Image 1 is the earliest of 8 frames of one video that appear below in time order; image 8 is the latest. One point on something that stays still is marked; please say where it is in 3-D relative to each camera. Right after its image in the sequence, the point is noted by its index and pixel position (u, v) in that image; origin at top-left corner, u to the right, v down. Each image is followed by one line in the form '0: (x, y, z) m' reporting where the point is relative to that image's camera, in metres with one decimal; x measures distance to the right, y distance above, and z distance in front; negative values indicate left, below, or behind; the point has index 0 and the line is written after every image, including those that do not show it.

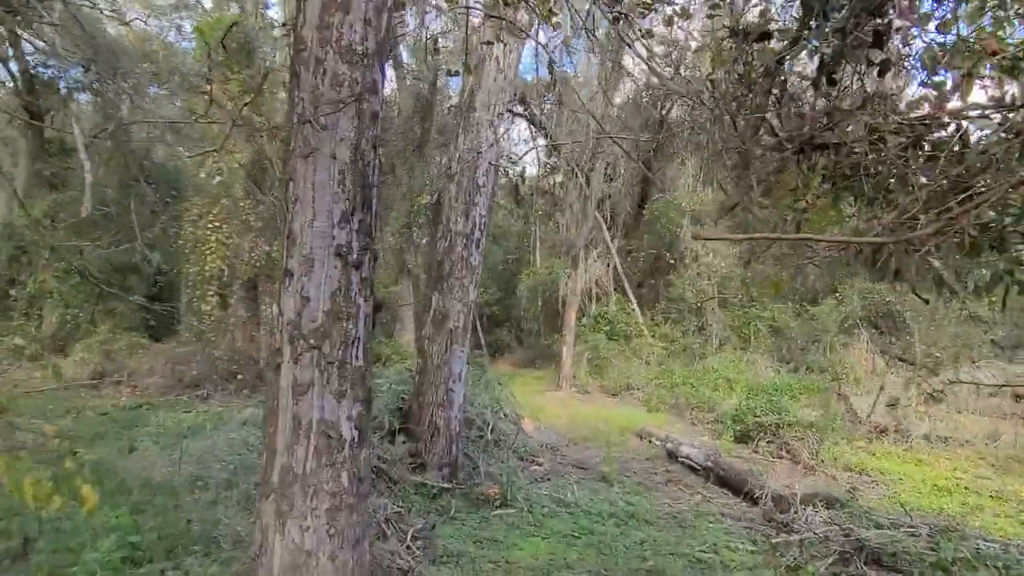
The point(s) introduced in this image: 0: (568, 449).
0: (+0.5, -1.4, +6.2) m
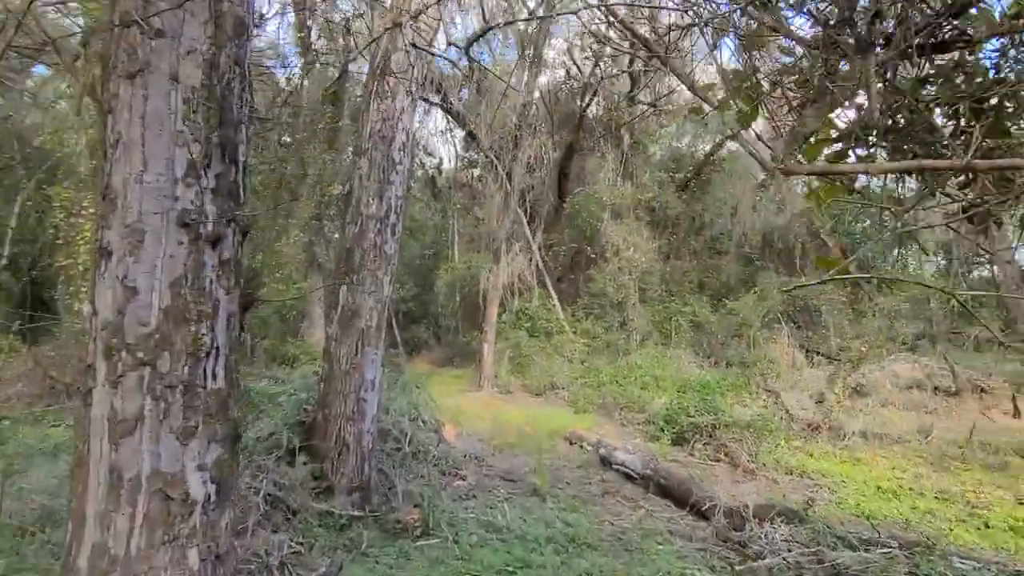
0: (-0.1, -1.3, +5.6) m
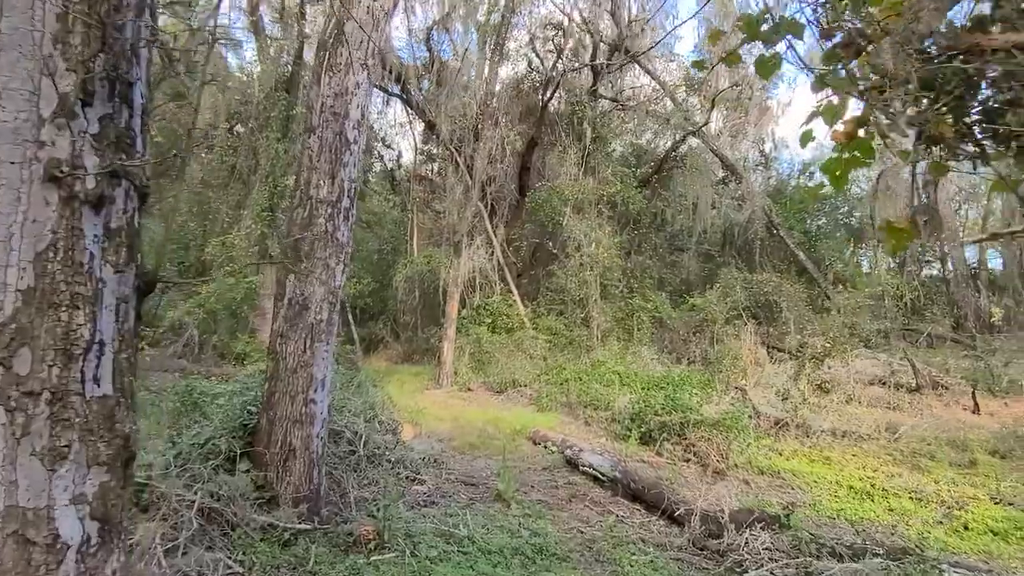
0: (-0.4, -1.3, +5.4) m
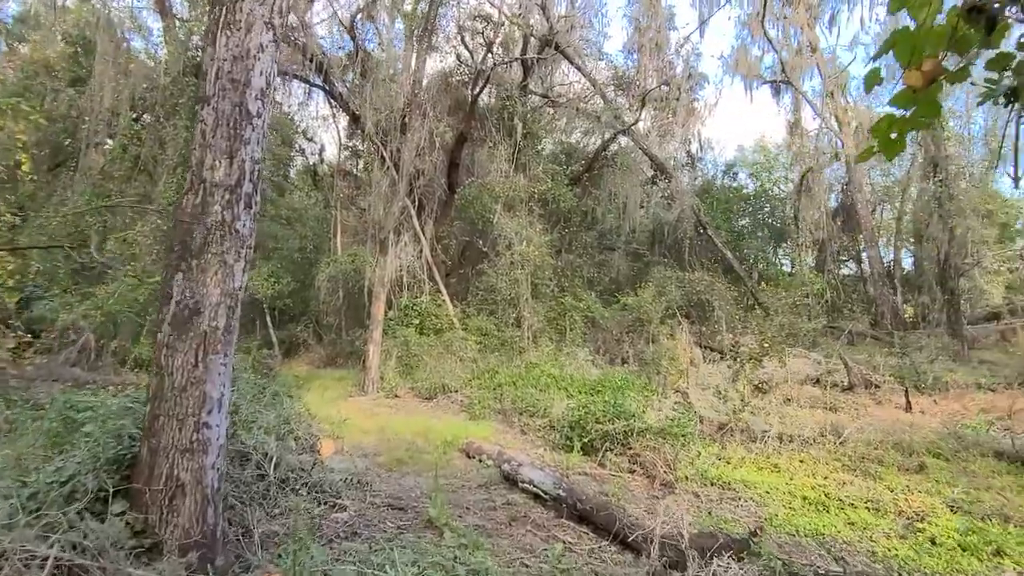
0: (-0.9, -1.3, +4.8) m
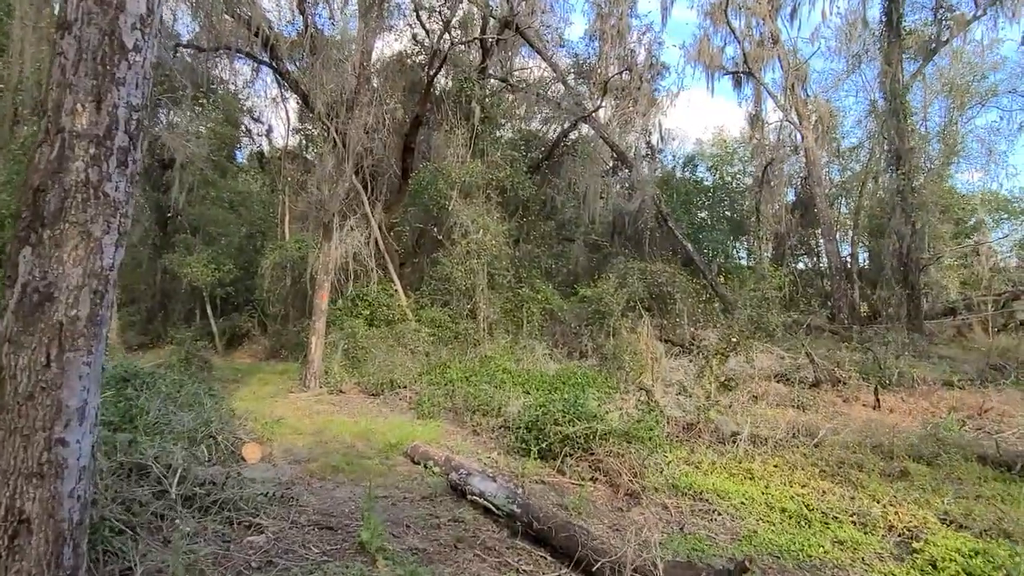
0: (-1.2, -1.2, +4.2) m
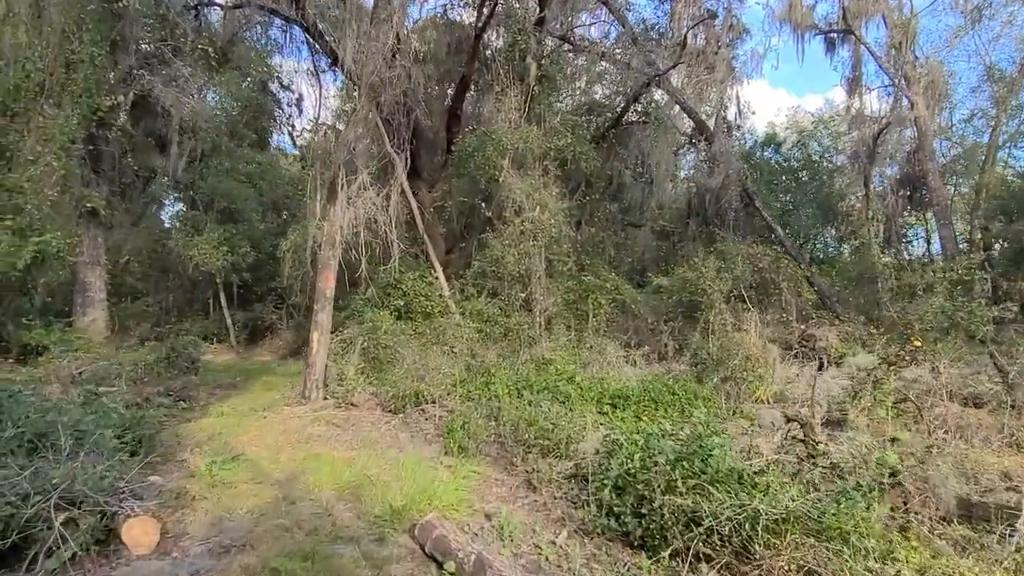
0: (-0.9, -1.0, +2.1) m
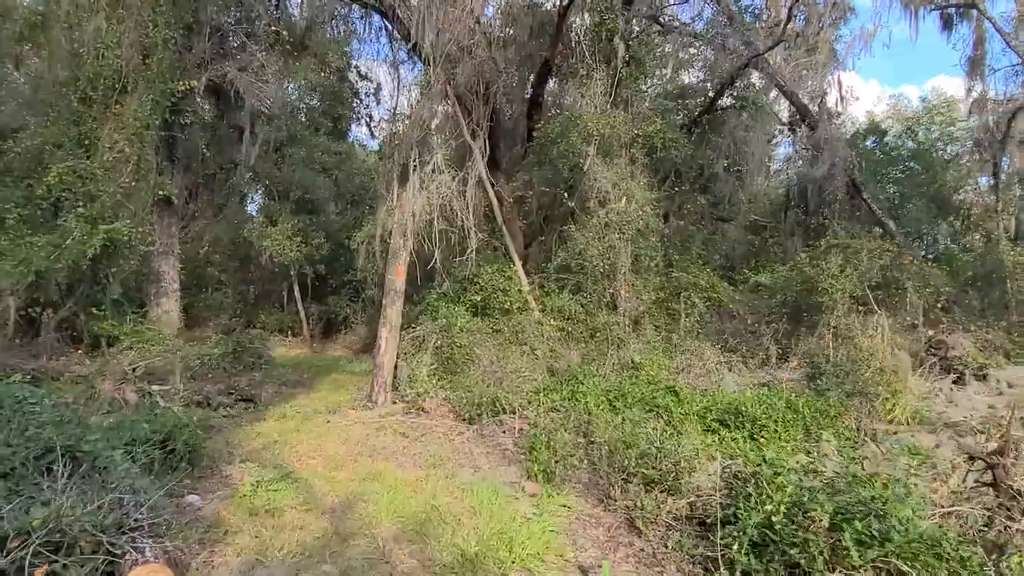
0: (-0.7, -1.0, +1.4) m
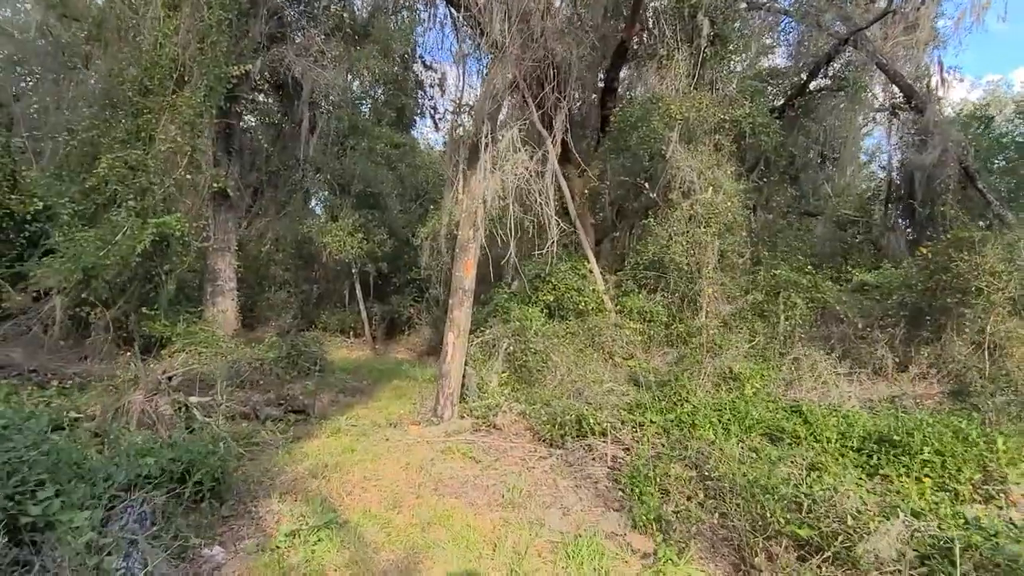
0: (-0.4, -1.0, +0.7) m
